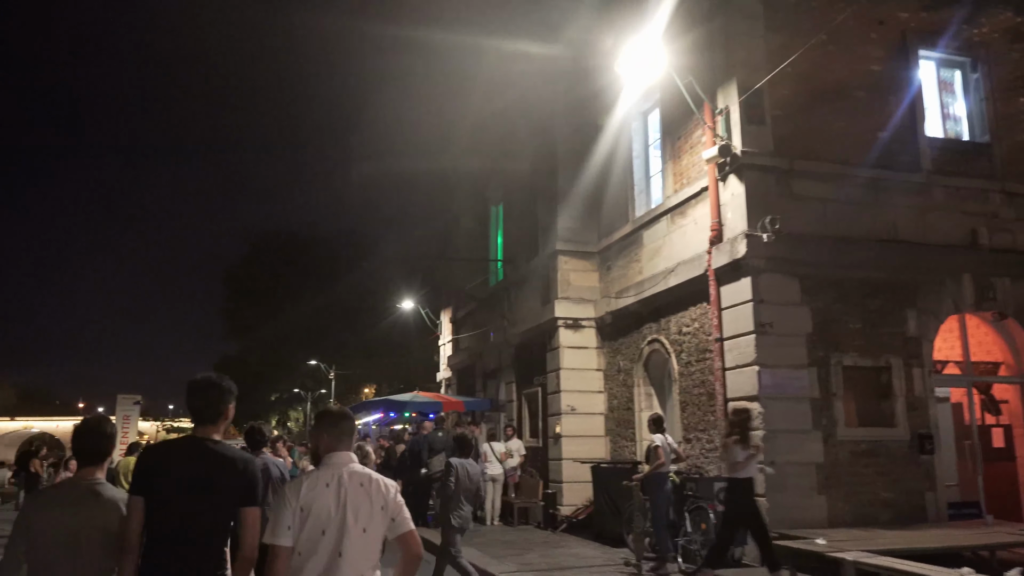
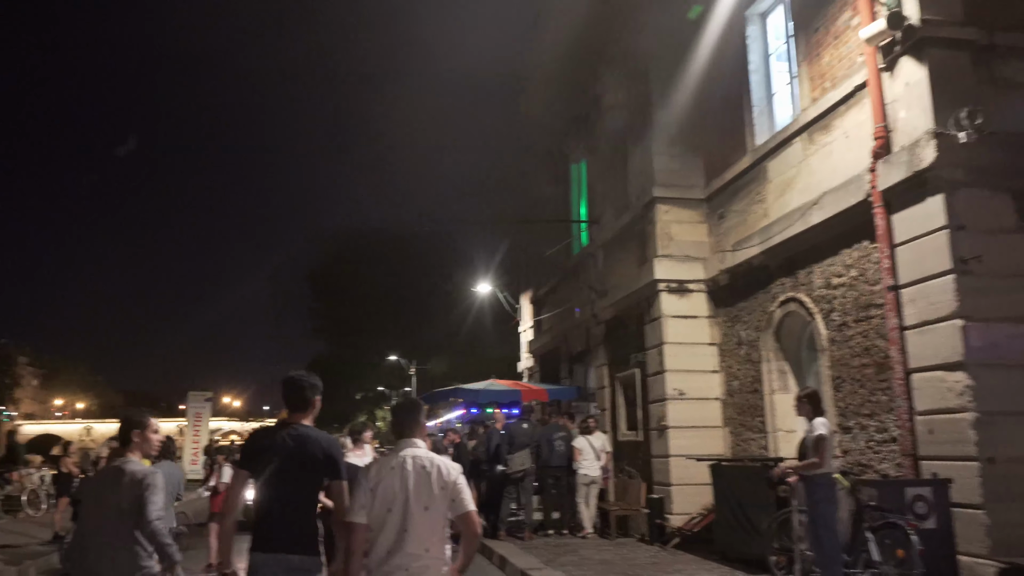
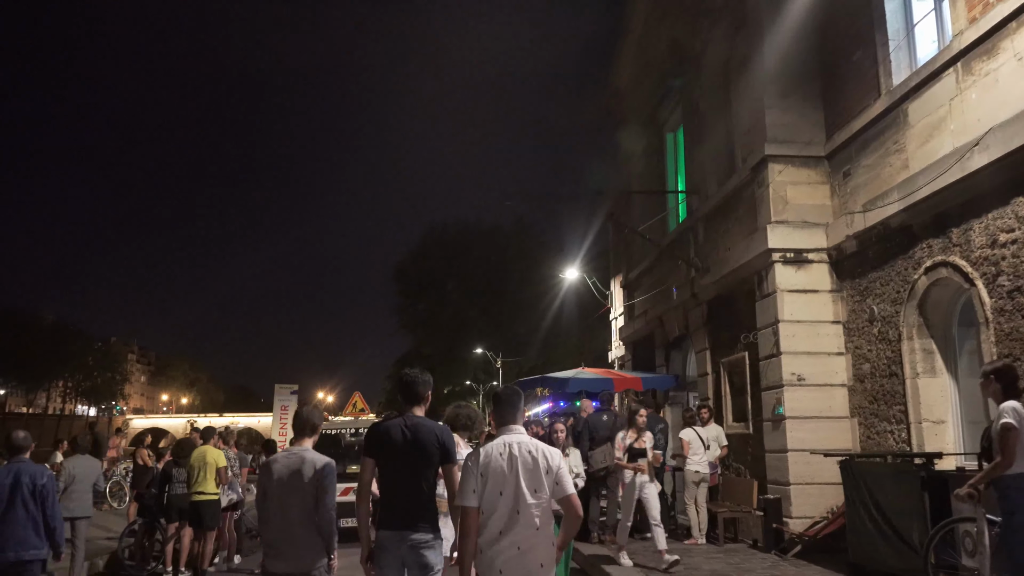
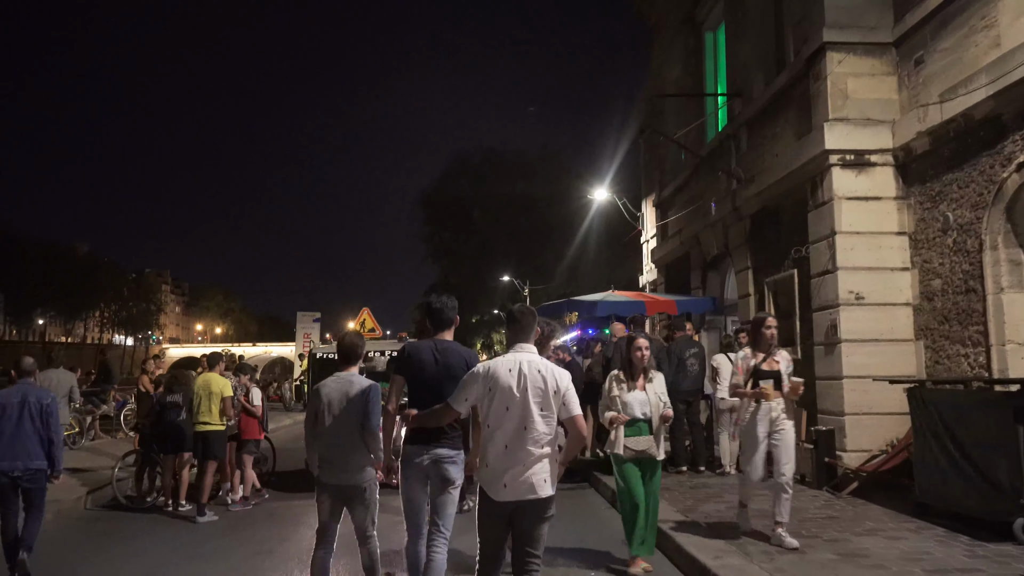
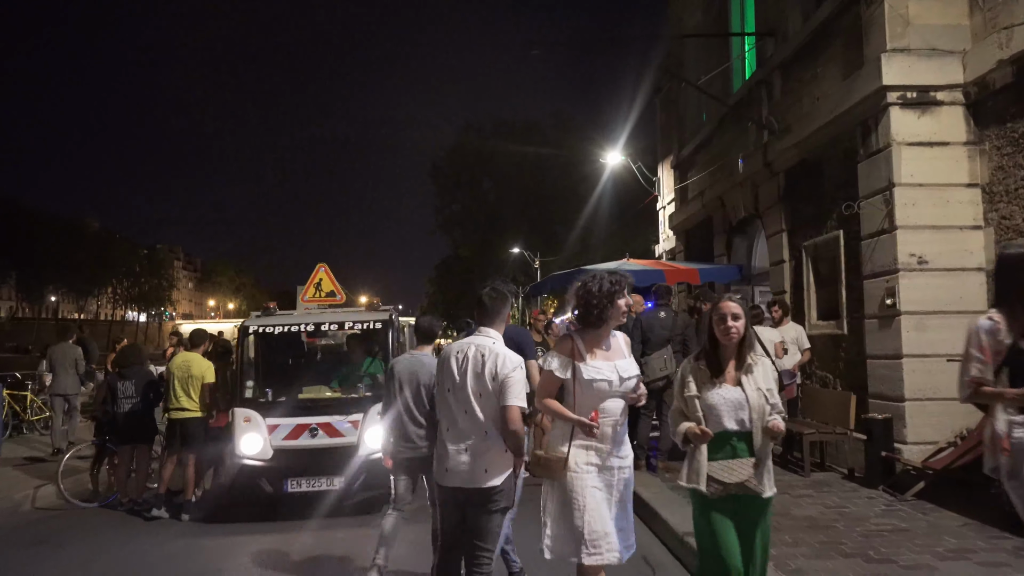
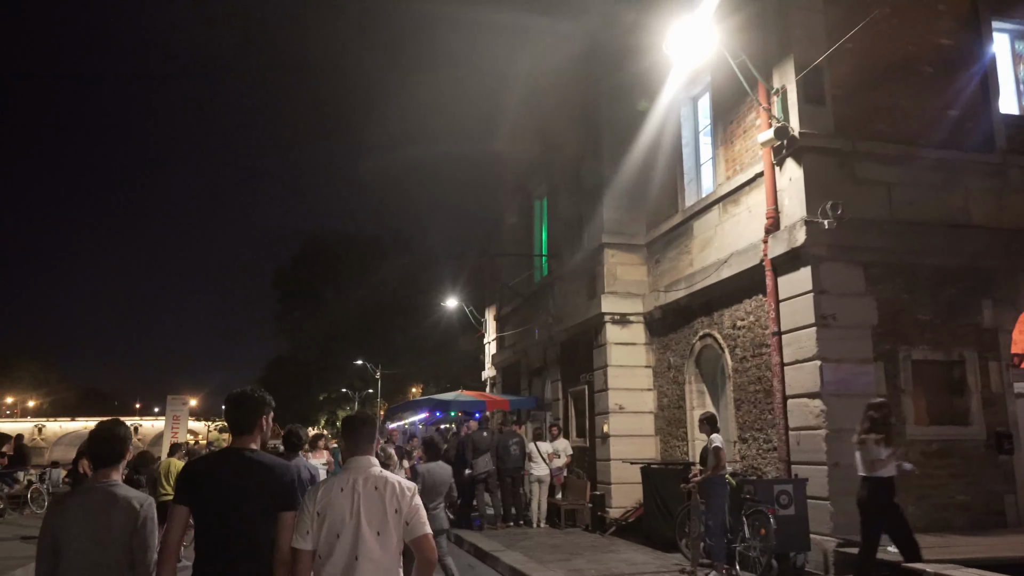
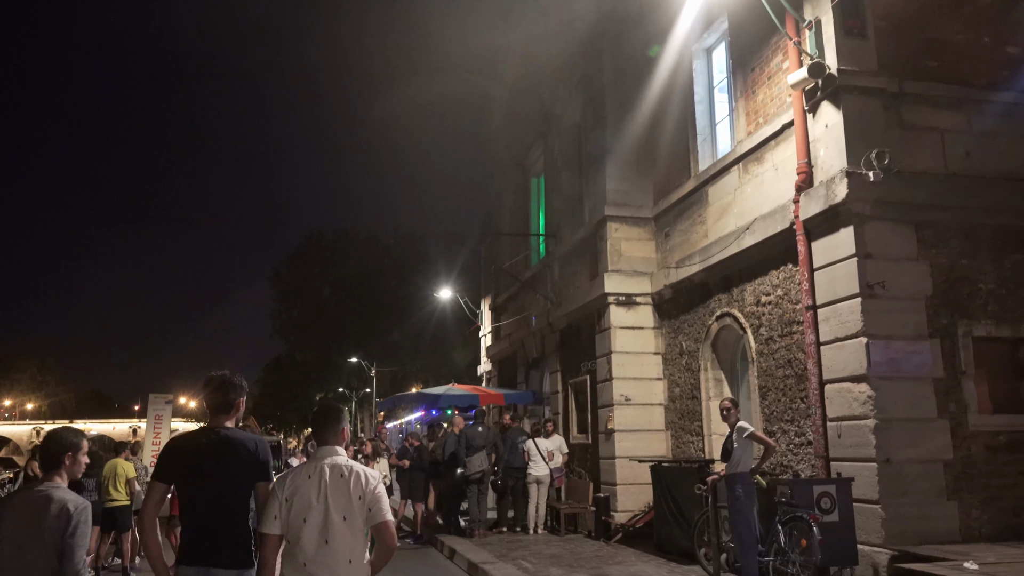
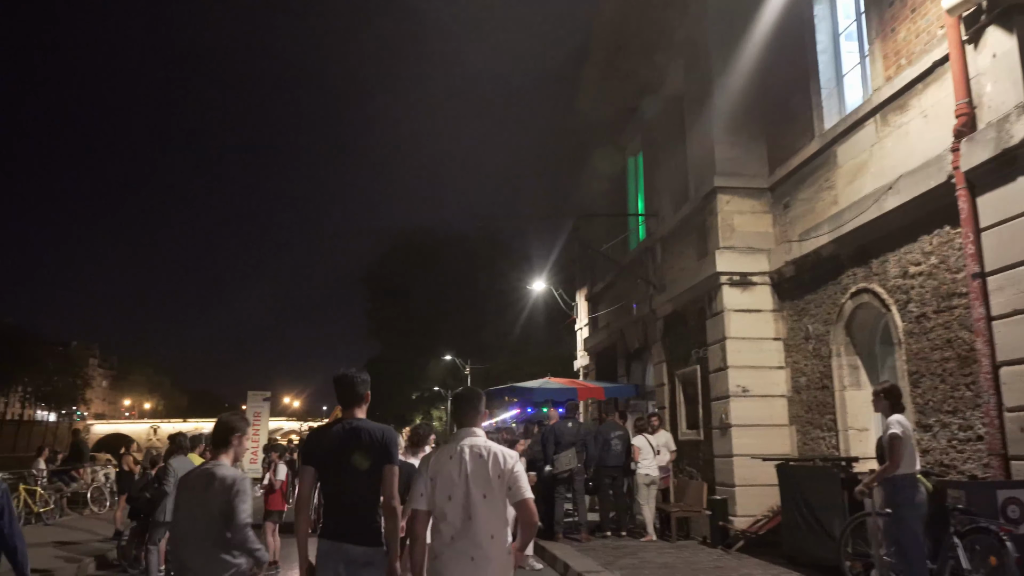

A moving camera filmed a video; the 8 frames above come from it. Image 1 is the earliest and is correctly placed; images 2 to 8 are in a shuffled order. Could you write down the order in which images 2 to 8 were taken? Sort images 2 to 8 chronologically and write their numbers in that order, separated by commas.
6, 7, 2, 8, 3, 4, 5
